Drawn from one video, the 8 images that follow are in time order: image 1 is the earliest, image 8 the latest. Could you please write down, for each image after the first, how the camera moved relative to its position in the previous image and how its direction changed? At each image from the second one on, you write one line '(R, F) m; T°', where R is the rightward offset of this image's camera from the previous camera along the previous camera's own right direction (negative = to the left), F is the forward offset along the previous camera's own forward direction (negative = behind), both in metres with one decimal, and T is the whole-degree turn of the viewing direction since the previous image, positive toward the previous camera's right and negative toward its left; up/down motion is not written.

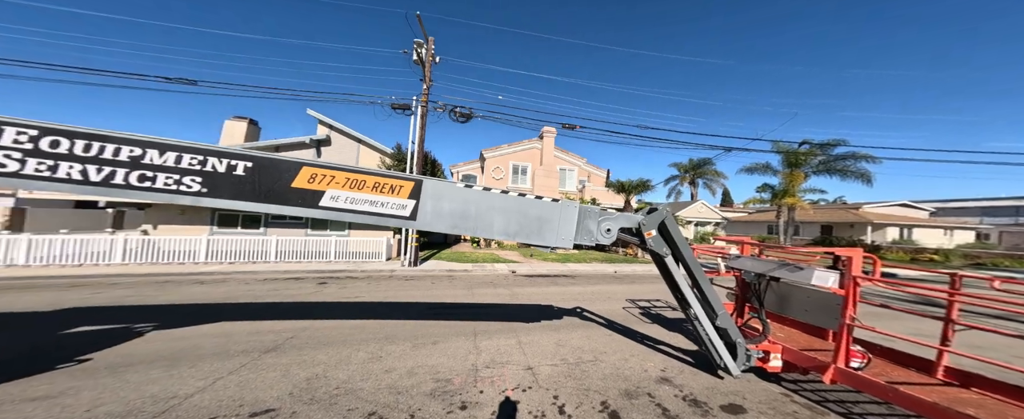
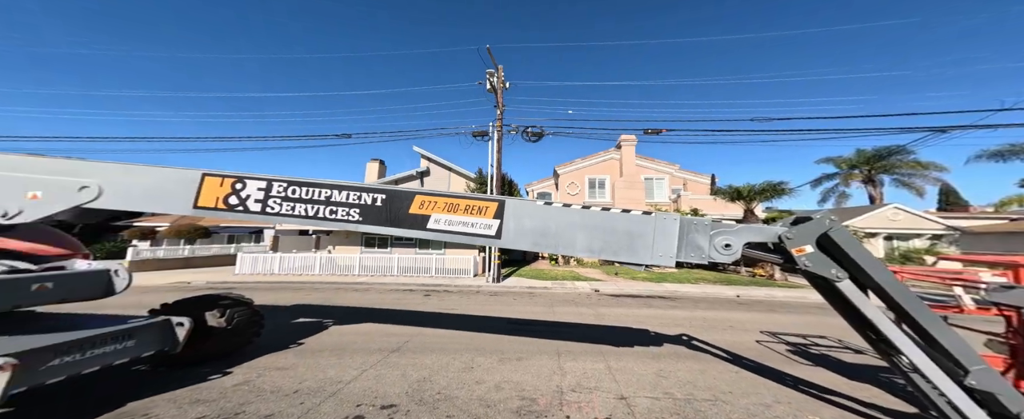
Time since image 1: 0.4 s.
(0.0, 0.0) m; -16°
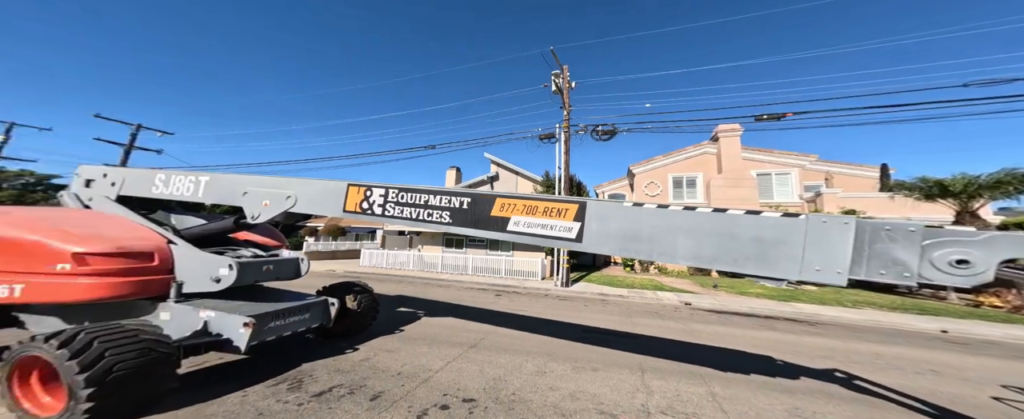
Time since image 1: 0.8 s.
(-0.1, 0.0) m; -14°
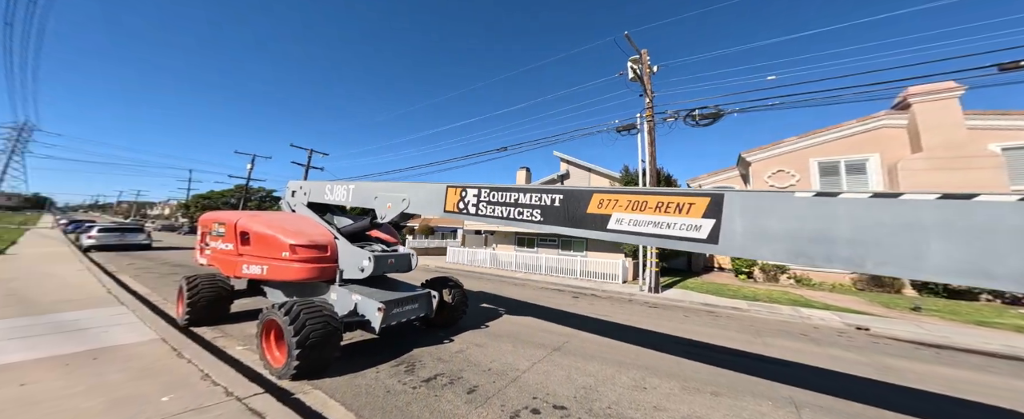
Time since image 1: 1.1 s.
(-0.2, 0.0) m; -14°
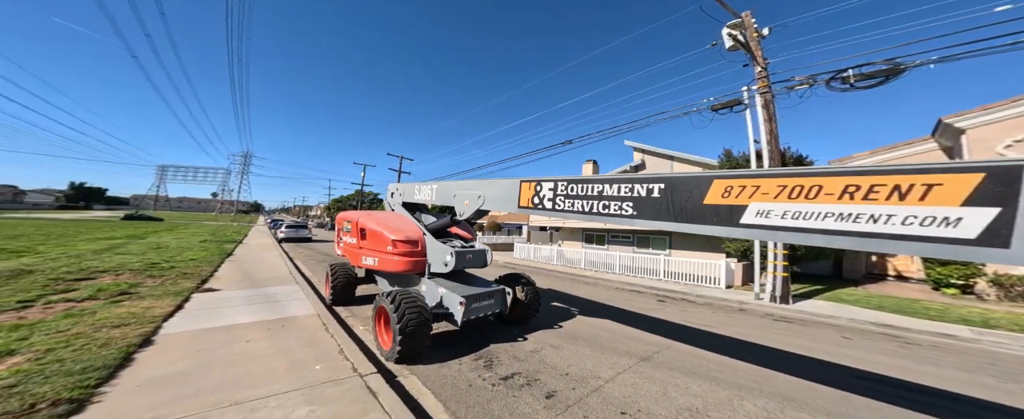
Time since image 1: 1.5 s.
(-0.1, +0.2) m; -14°
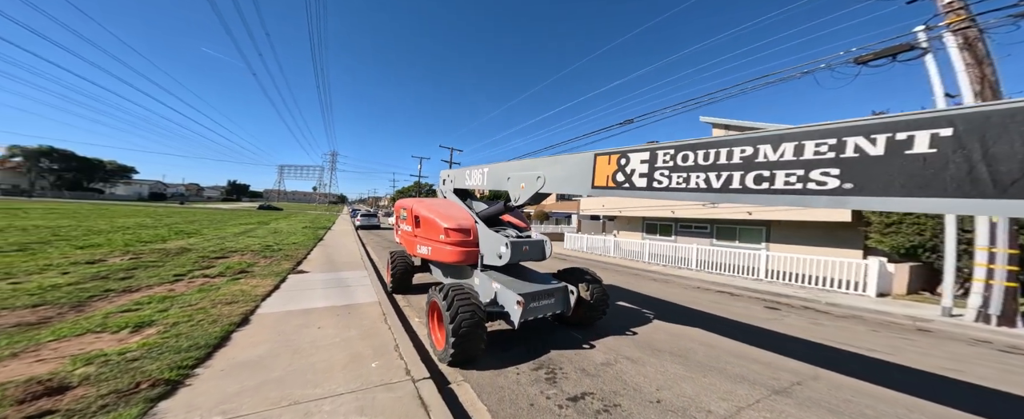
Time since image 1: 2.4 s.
(-0.2, +0.6) m; -11°
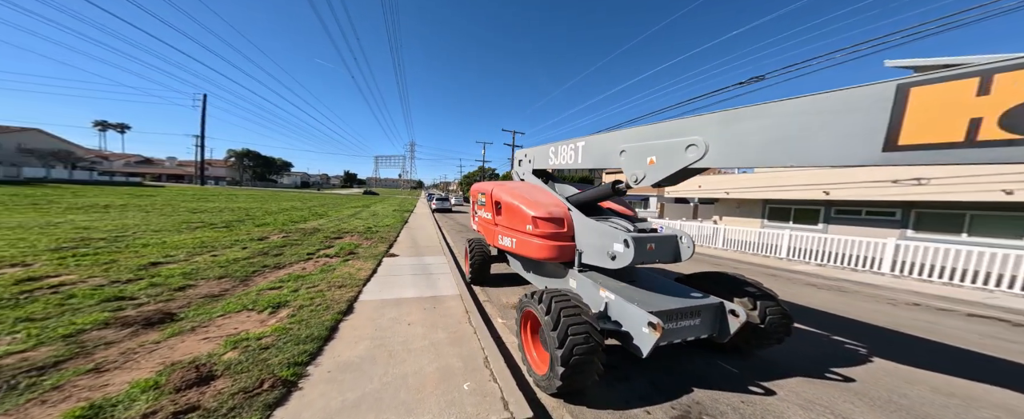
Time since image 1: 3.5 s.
(-0.4, +0.7) m; -16°
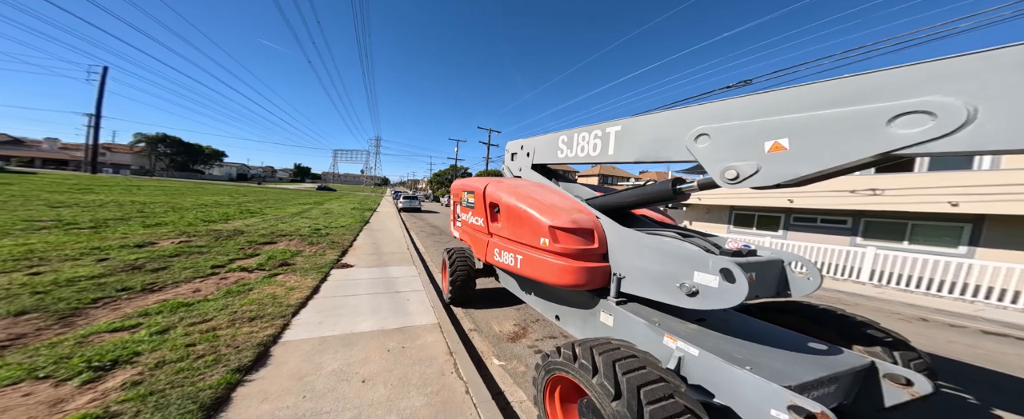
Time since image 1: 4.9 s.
(-0.4, +1.0) m; +8°
